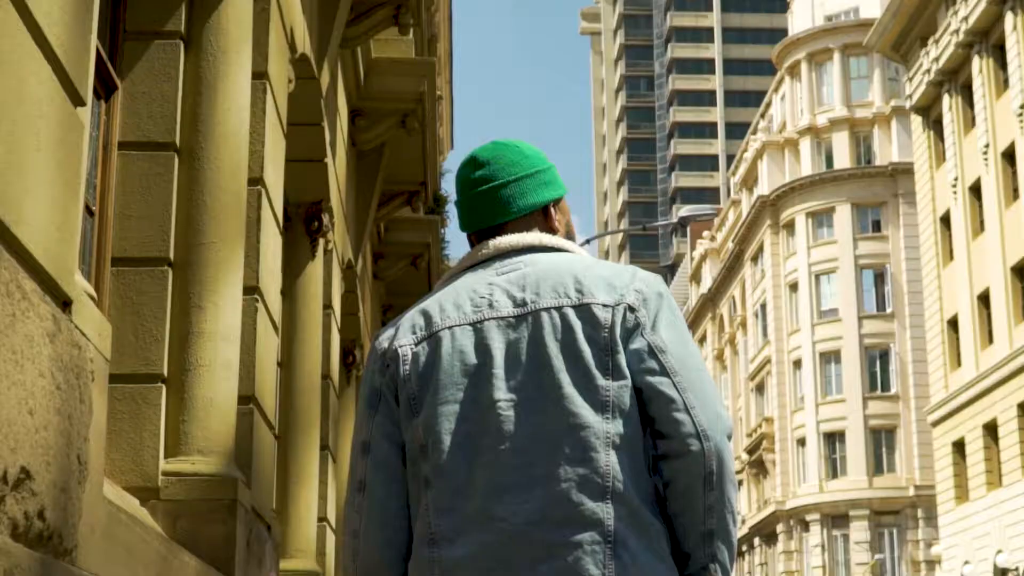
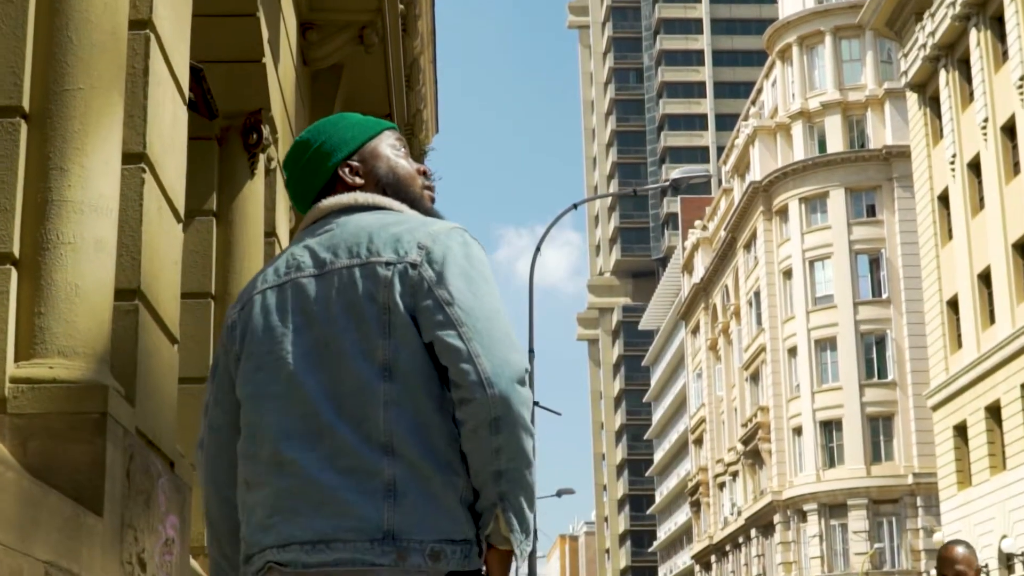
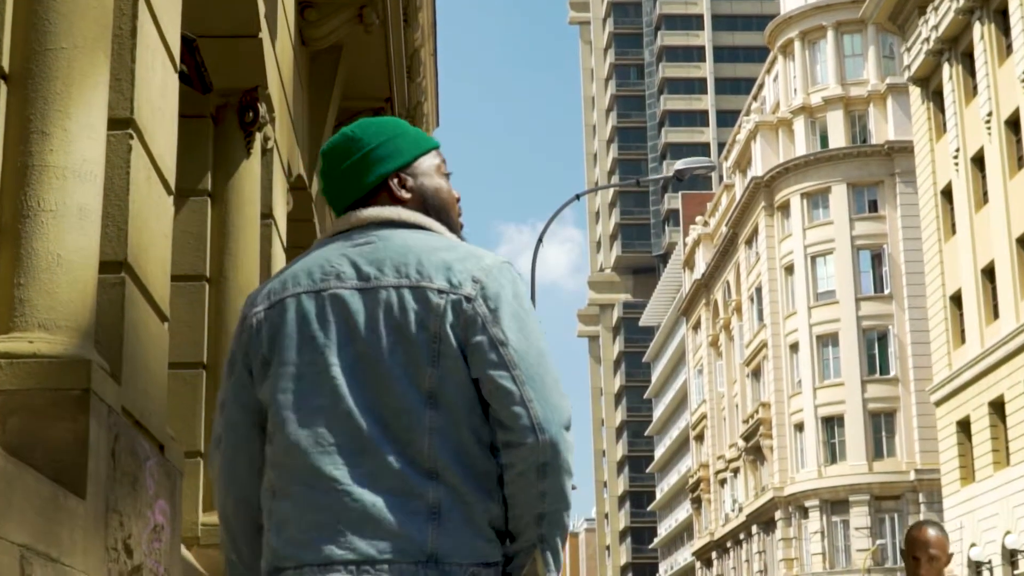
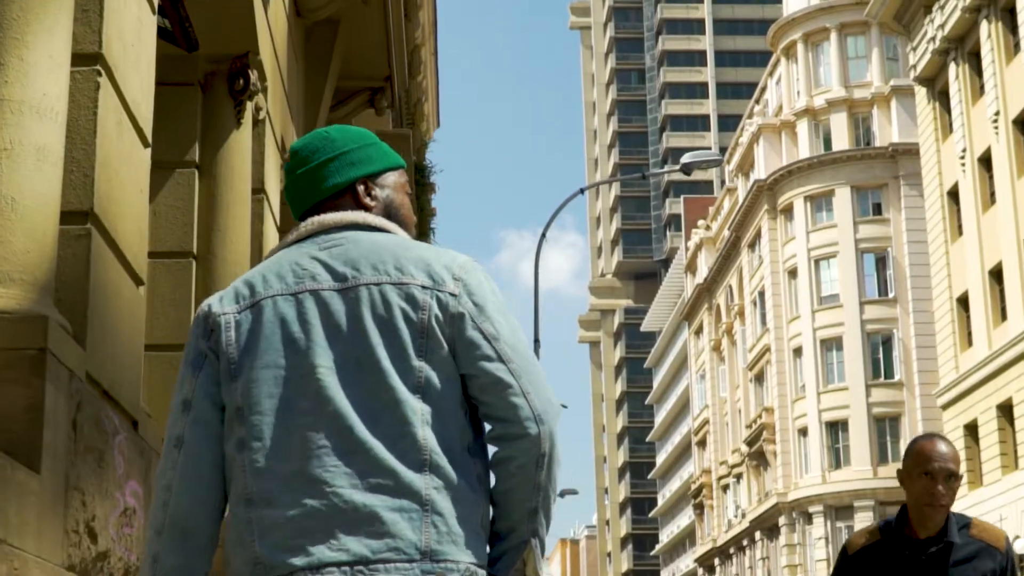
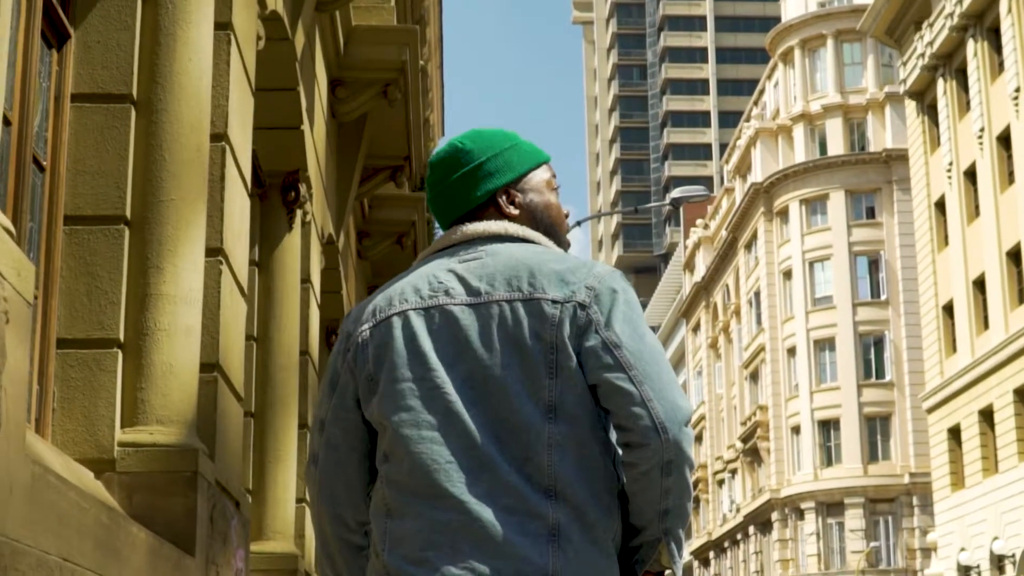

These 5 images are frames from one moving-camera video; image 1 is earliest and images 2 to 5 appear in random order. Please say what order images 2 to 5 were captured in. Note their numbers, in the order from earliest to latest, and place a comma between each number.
5, 2, 3, 4
